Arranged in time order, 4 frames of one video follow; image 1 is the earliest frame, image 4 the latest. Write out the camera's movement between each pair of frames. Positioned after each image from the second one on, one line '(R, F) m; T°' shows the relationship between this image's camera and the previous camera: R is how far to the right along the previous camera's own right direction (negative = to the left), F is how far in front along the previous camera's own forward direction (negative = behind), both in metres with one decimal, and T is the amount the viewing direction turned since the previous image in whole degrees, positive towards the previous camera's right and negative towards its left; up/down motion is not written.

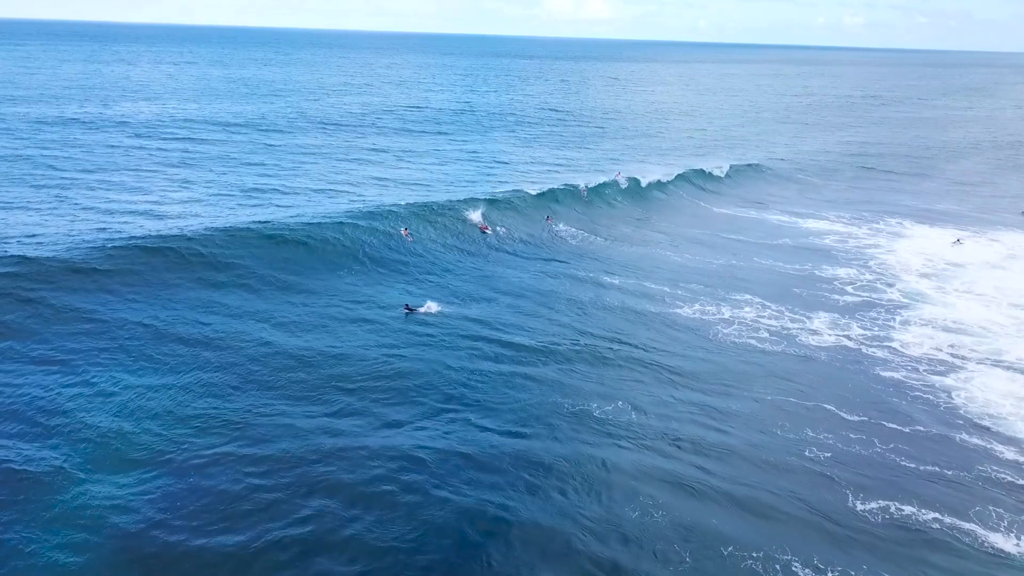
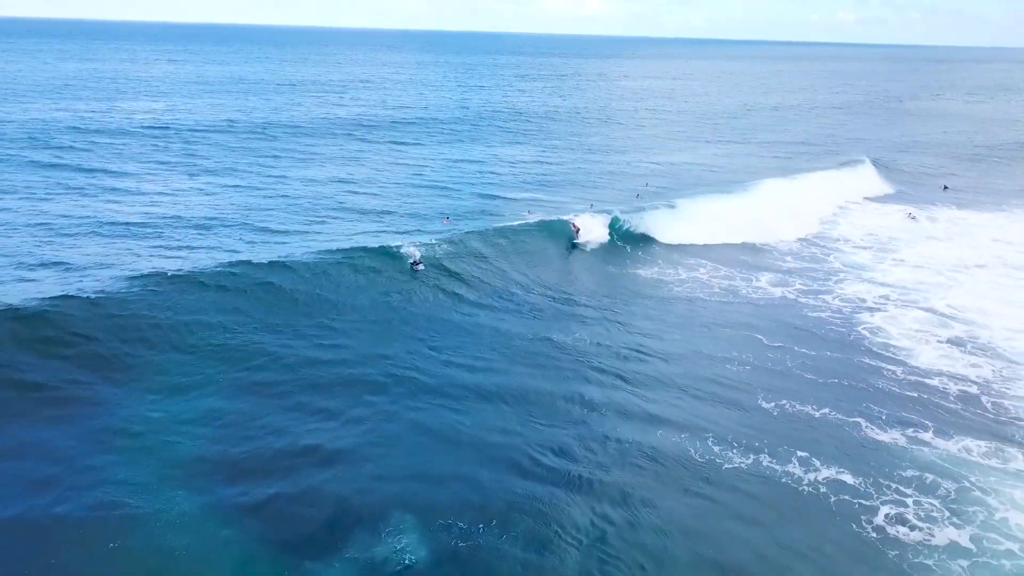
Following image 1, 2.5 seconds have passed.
(+0.7, -4.7) m; -1°
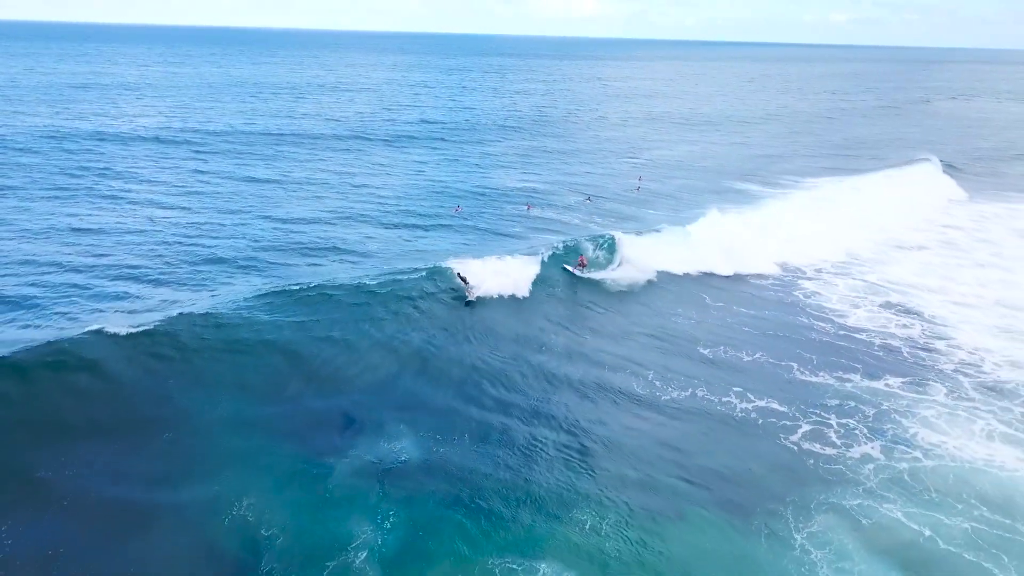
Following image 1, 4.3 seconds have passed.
(+0.4, -3.6) m; 0°
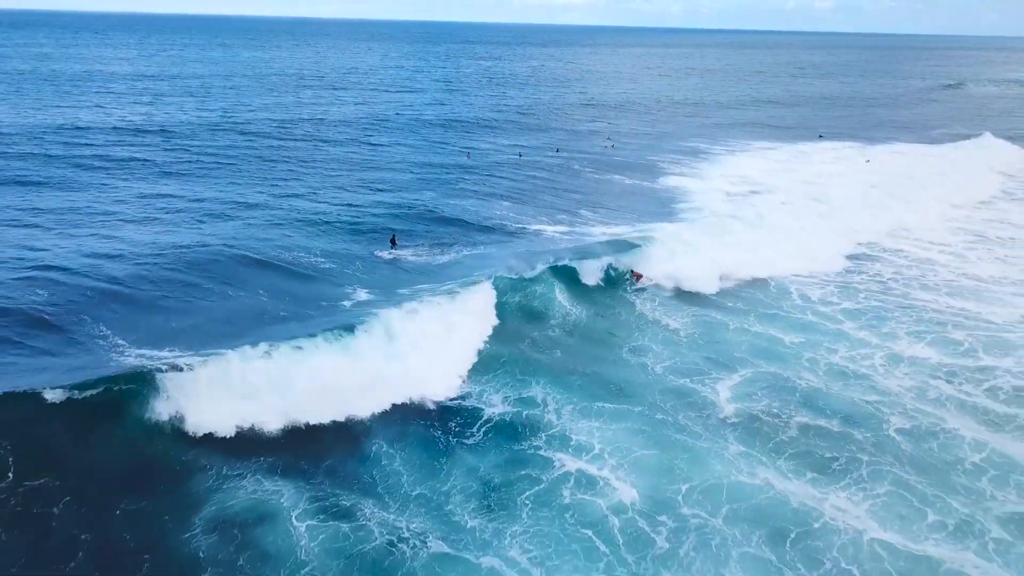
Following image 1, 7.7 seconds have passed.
(+0.6, -14.0) m; 0°
